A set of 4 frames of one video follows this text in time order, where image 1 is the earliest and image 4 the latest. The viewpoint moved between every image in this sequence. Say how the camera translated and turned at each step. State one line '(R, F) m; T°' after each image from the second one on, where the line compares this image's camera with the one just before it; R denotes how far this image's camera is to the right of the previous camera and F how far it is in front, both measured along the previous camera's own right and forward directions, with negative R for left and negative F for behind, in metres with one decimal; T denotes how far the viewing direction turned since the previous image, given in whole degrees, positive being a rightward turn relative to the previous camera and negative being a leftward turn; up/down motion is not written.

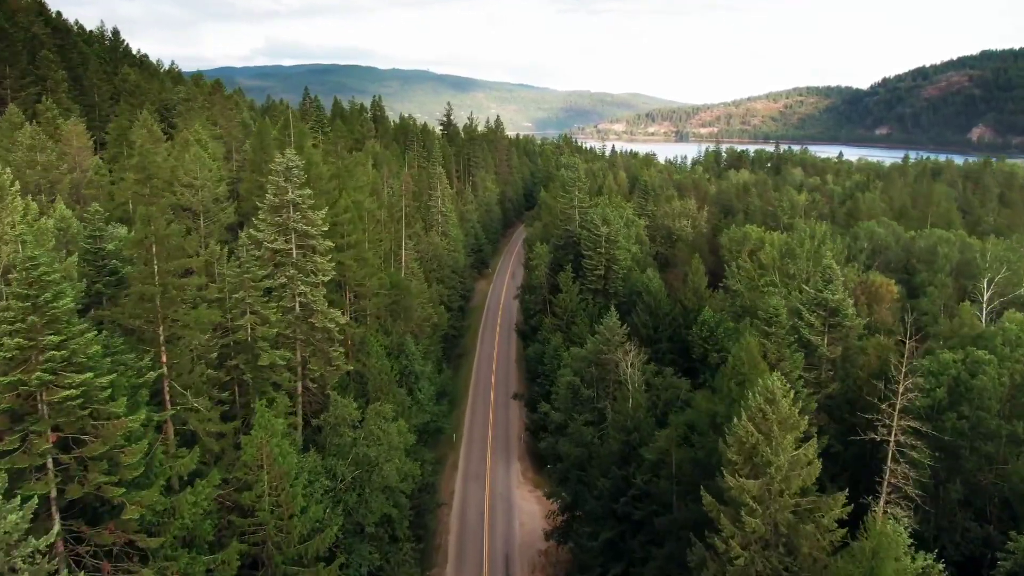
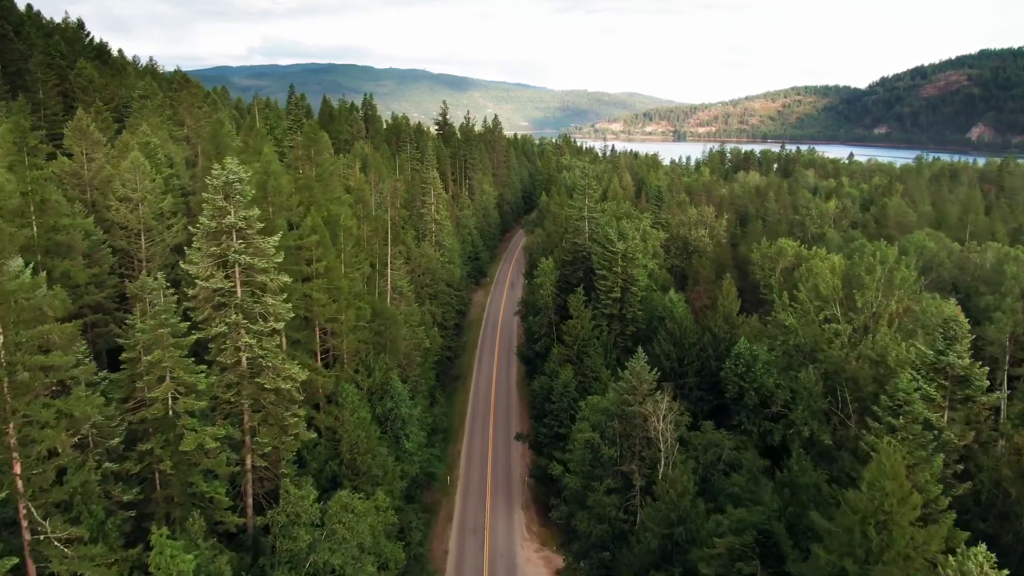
(-0.5, +8.2) m; 0°
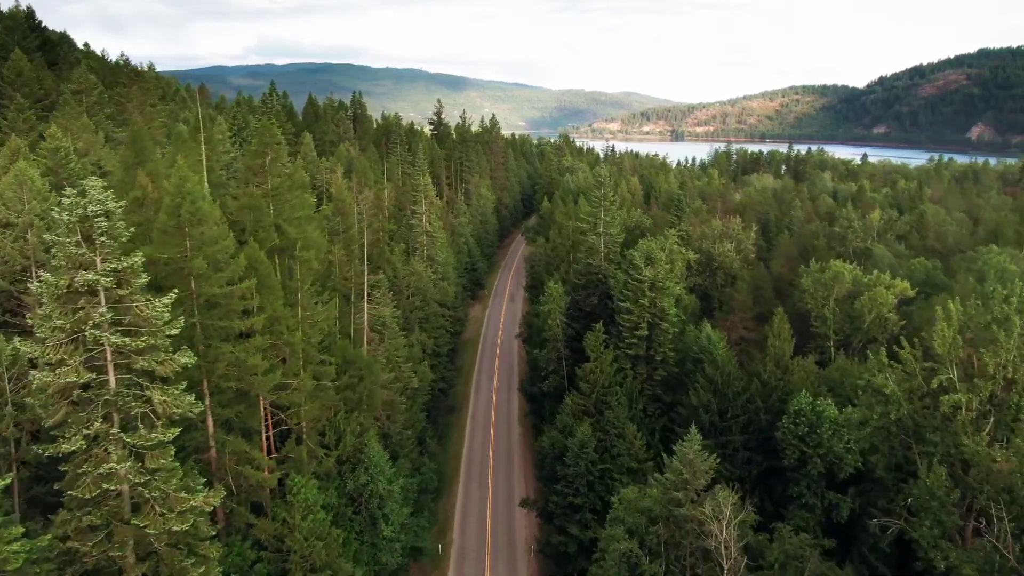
(-0.5, +9.7) m; 0°
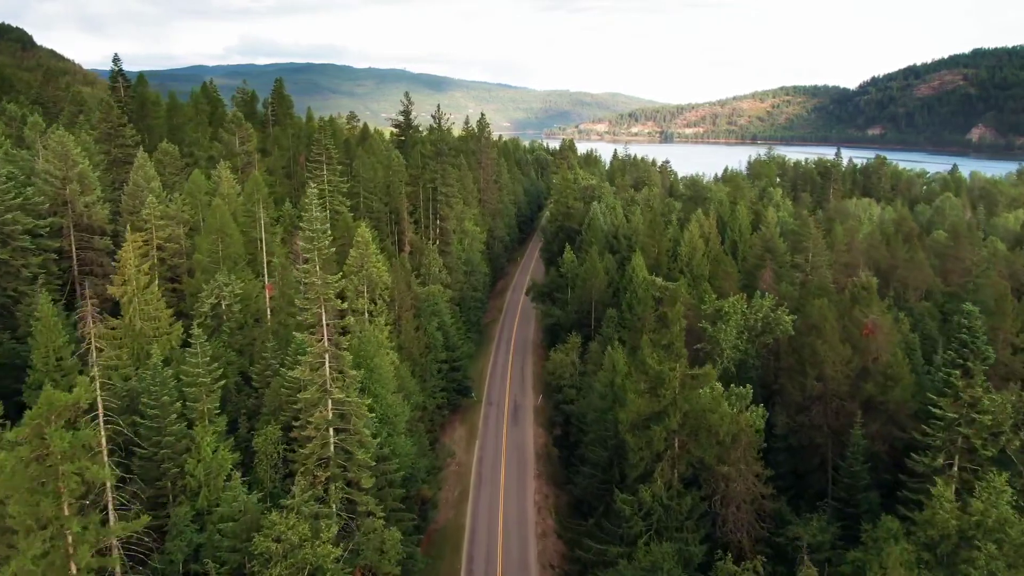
(-2.1, +46.3) m; +1°
